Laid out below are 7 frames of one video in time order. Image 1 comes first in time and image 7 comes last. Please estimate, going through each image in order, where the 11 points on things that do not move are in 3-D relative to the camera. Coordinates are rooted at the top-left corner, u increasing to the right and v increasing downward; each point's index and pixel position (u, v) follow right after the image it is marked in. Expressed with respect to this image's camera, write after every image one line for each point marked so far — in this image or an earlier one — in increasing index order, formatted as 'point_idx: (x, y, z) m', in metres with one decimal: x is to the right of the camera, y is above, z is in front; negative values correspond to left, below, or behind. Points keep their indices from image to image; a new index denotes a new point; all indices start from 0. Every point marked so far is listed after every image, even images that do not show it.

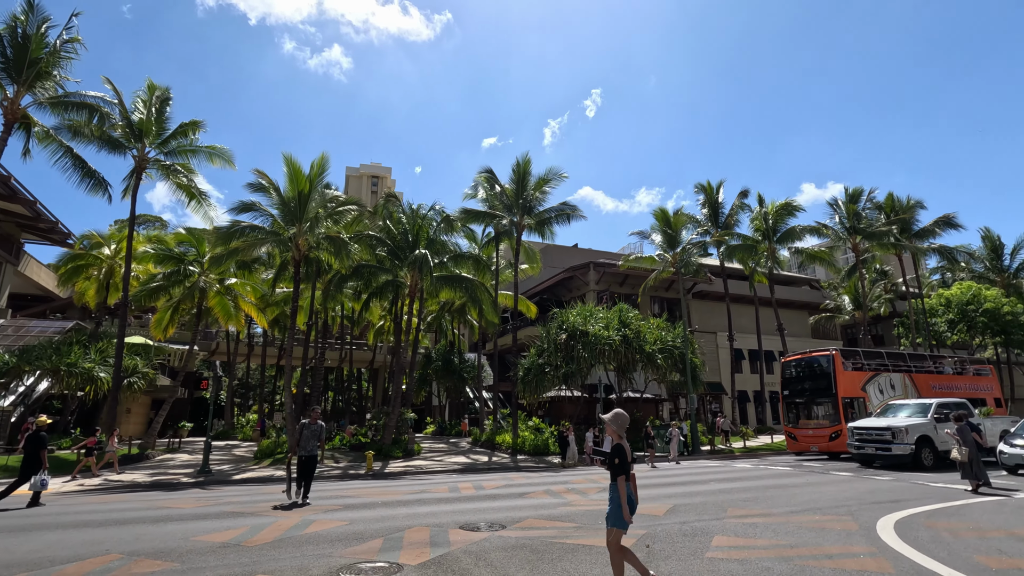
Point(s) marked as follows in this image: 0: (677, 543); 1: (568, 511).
0: (+2.0, -3.1, +6.6) m
1: (+0.9, -3.6, +8.6) m
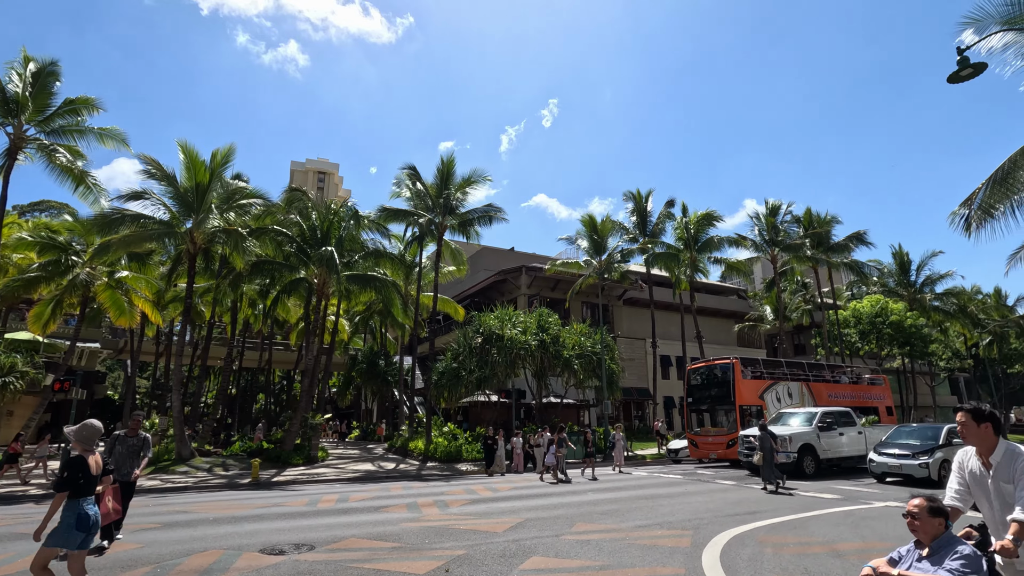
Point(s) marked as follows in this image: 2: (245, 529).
0: (-0.3, -3.2, +6.1) m
1: (-1.6, -3.6, +8.0) m
2: (-4.0, -3.6, +8.1) m
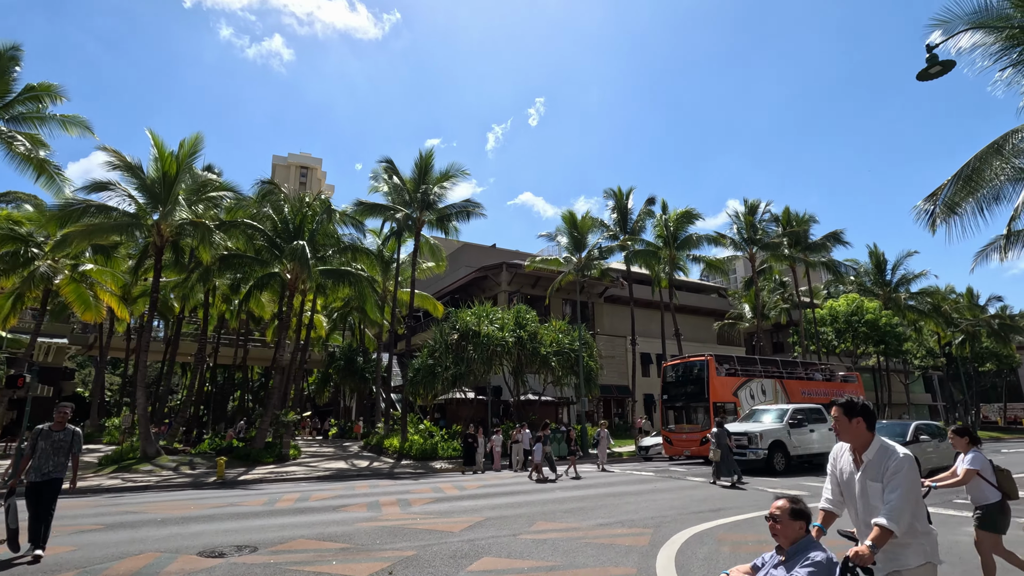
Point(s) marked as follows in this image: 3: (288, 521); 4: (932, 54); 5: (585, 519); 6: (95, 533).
0: (-0.9, -3.1, +5.9) m
1: (-2.2, -3.5, +7.7) m
2: (-4.6, -3.5, +7.8) m
3: (-3.5, -3.7, +8.5) m
4: (+9.2, +5.1, +11.8) m
5: (+1.2, -3.7, +8.5) m
6: (-5.9, -3.5, +7.6) m
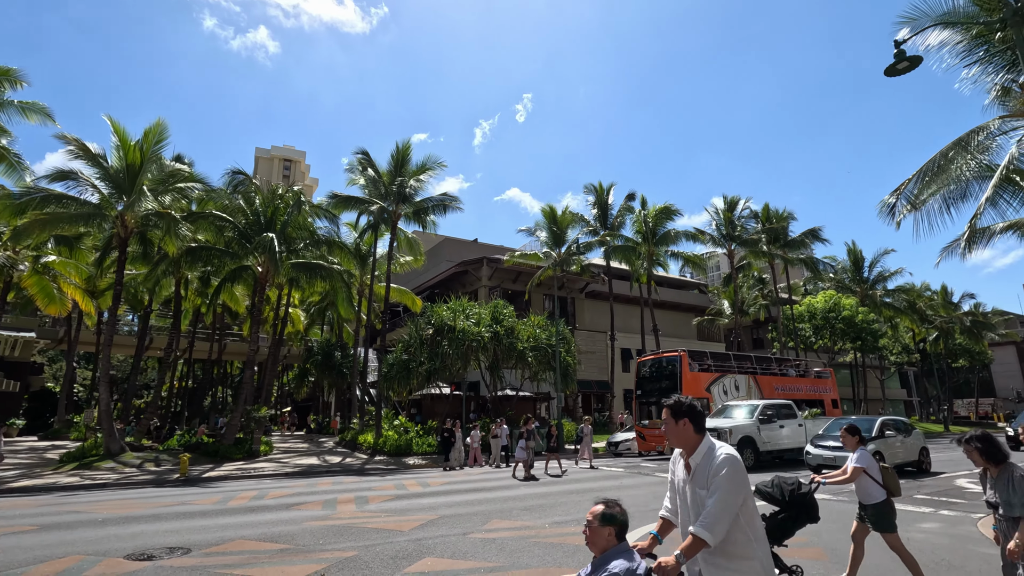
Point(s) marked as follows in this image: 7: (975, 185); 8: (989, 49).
0: (-1.5, -3.0, +5.6) m
1: (-2.9, -3.3, +7.5) m
2: (-5.3, -3.4, +7.5) m
3: (-4.2, -3.5, +8.2) m
4: (+8.5, +5.2, +11.7) m
5: (+0.5, -3.6, +8.4) m
6: (-6.6, -3.3, +7.3) m
7: (+11.3, +2.5, +13.1) m
8: (+10.4, +5.2, +11.8) m
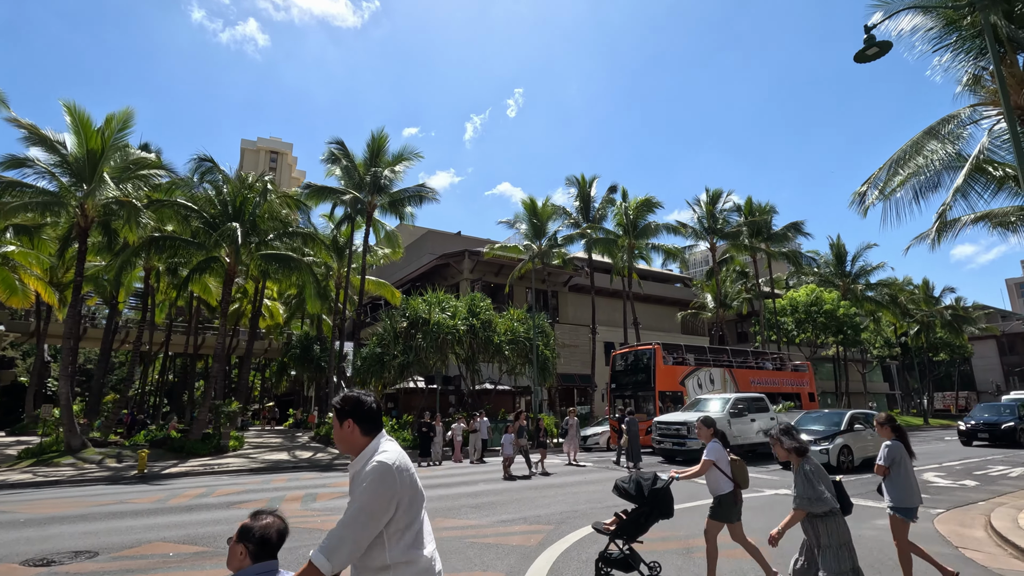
0: (-2.2, -2.8, +5.3) m
1: (-3.7, -3.2, +7.1) m
2: (-6.1, -3.2, +7.0) m
3: (-5.0, -3.4, +7.8) m
4: (+7.6, +5.4, +11.5) m
5: (-0.3, -3.4, +8.0) m
6: (-7.3, -3.2, +6.8) m
7: (+10.4, +2.7, +12.9) m
8: (+9.6, +5.4, +11.5) m
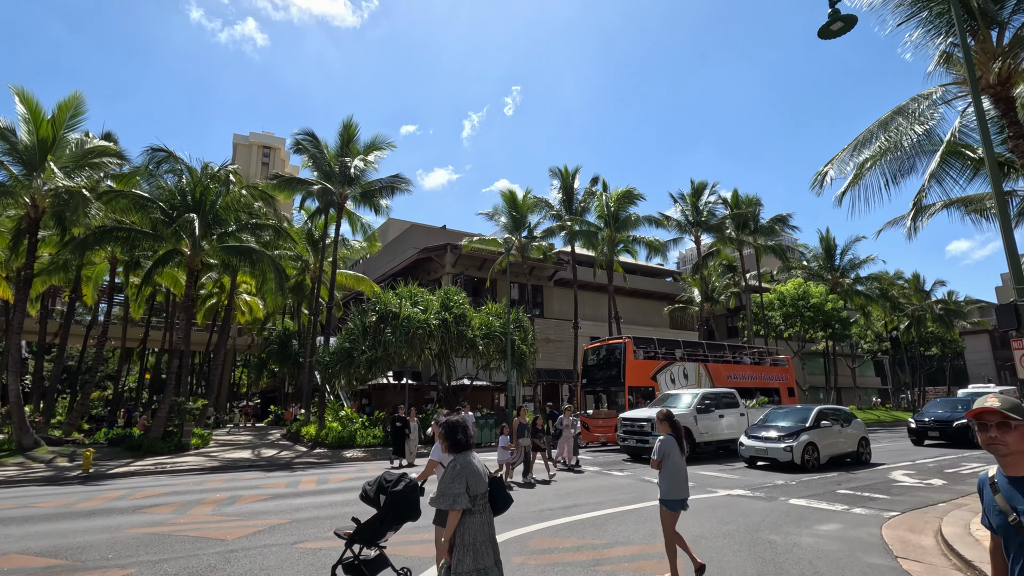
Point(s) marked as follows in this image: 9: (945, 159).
0: (-3.4, -2.7, +4.7) m
1: (-4.8, -3.0, +6.5) m
2: (-7.2, -3.0, +6.4) m
3: (-6.1, -3.2, +7.2) m
4: (+6.5, +5.6, +10.8) m
5: (-1.4, -3.2, +7.4) m
6: (-8.5, -3.0, +6.2) m
7: (+9.3, +3.0, +12.3) m
8: (+8.5, +5.6, +10.9) m
9: (+10.0, +3.0, +12.5) m
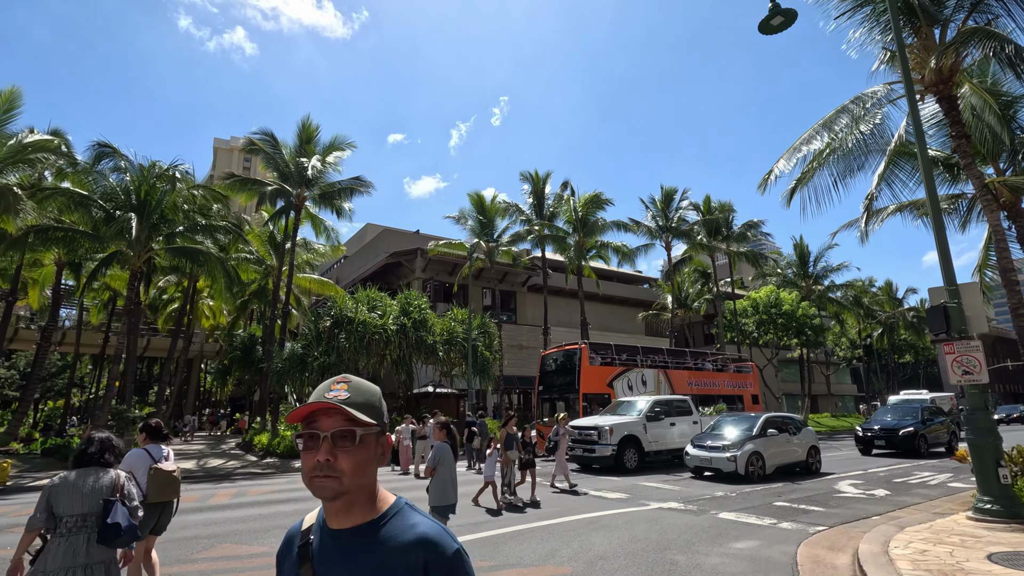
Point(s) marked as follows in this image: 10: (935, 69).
0: (-4.6, -2.6, +4.0) m
1: (-6.1, -3.0, +5.8) m
2: (-8.5, -3.0, +5.7) m
3: (-7.4, -3.1, +6.5) m
4: (+5.1, +5.6, +10.5) m
5: (-2.8, -3.2, +6.8) m
6: (-9.7, -2.9, +5.4) m
7: (+7.9, +2.9, +12.0) m
8: (+7.1, +5.6, +10.6) m
9: (+8.6, +2.9, +12.2) m
10: (+8.1, +4.2, +10.3) m
